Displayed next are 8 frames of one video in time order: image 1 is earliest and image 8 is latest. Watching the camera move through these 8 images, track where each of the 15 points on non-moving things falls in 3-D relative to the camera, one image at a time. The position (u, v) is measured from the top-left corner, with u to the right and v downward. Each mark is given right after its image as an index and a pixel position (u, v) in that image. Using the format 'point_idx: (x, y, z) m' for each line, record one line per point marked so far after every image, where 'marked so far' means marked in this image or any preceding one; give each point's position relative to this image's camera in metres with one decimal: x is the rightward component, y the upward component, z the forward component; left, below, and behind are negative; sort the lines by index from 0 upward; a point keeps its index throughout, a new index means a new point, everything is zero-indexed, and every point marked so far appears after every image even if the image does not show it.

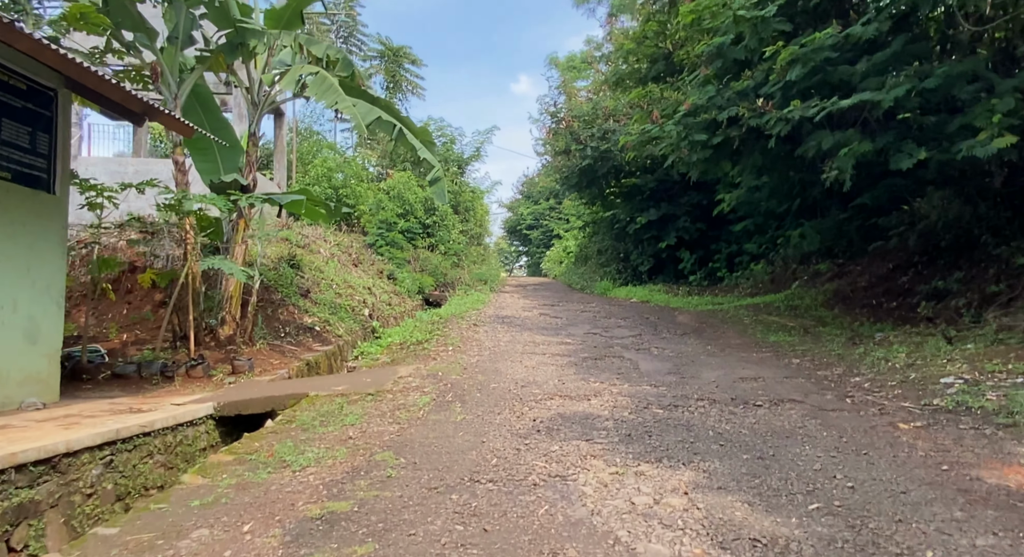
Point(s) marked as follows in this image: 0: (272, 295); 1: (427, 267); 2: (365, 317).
0: (-2.9, -0.2, +7.7) m
1: (-1.9, +0.2, +14.5) m
2: (-2.0, -0.5, +8.8) m
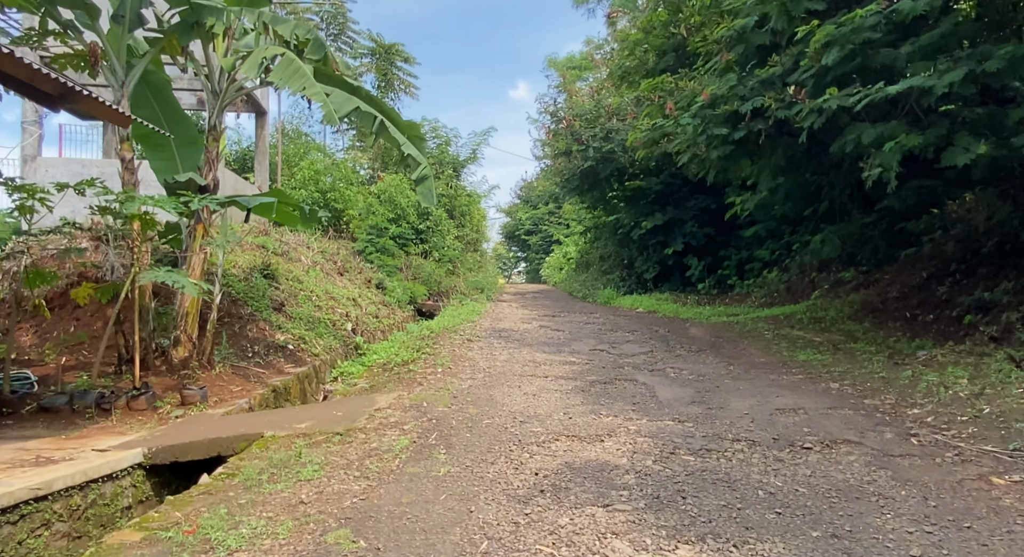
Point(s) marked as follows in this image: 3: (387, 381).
0: (-2.9, -0.3, +6.9) m
1: (-1.9, +0.1, +13.7) m
2: (-2.0, -0.7, +8.0) m
3: (-1.1, -0.9, +5.8) m
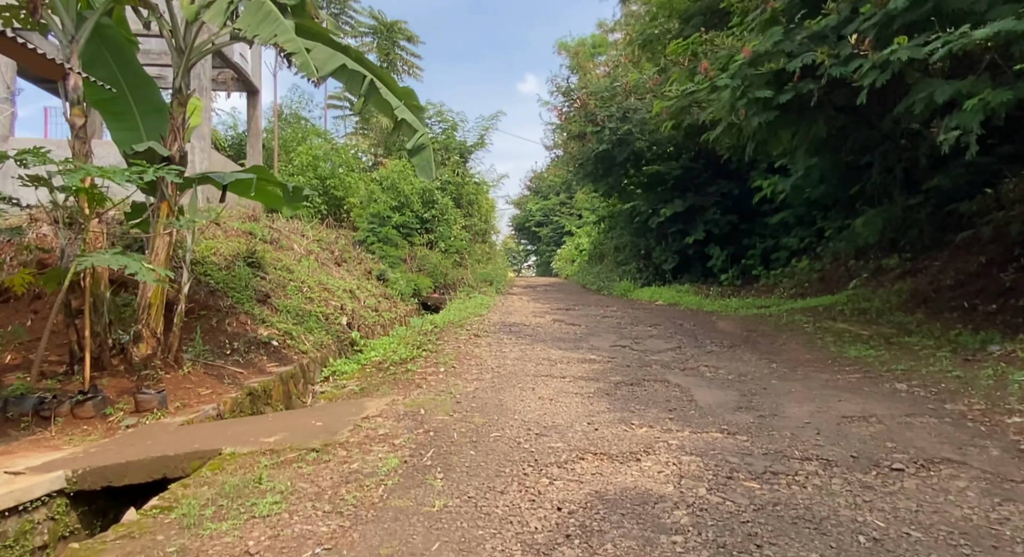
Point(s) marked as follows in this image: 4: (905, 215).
0: (-2.8, -0.2, +6.2) m
1: (-1.7, +0.2, +13.0) m
2: (-1.9, -0.6, +7.3) m
3: (-1.0, -0.8, +5.1) m
4: (+5.5, +0.9, +9.0) m
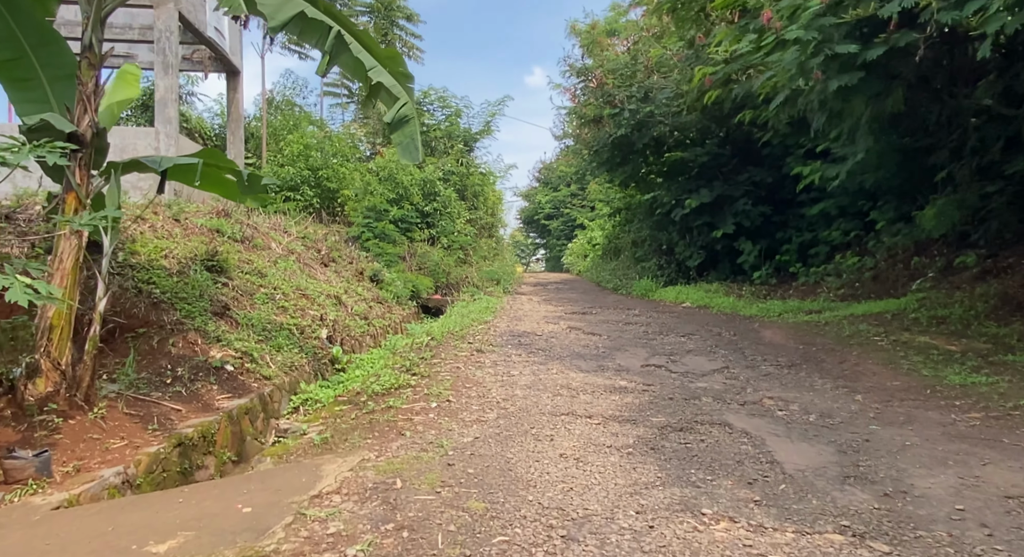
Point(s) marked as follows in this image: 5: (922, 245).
0: (-2.7, -0.3, +5.0) m
1: (-1.6, +0.2, +11.8) m
2: (-1.8, -0.6, +6.1) m
3: (-1.0, -0.9, +3.9) m
4: (+5.6, +0.9, +7.8) m
5: (+5.7, +0.5, +8.9) m
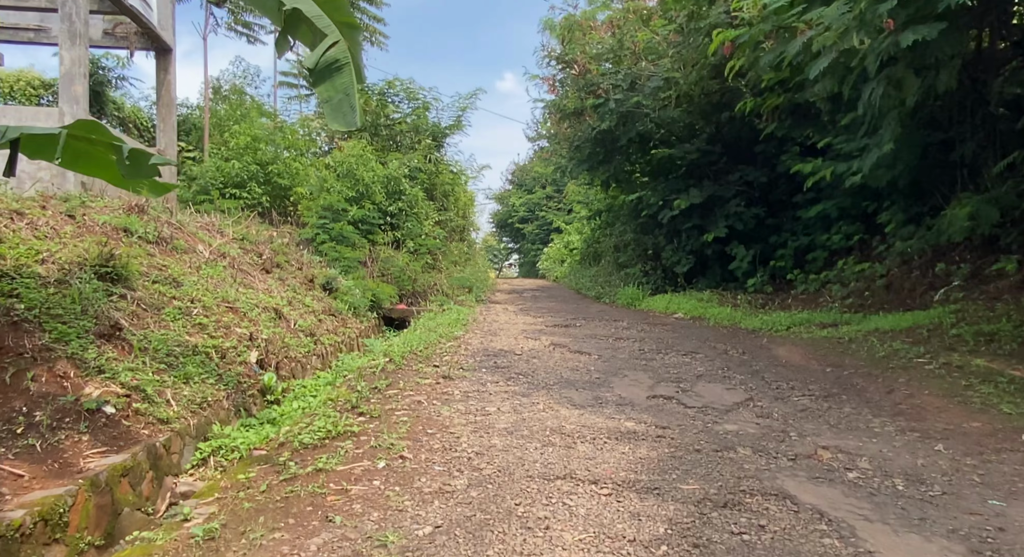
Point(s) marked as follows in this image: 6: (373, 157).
0: (-2.9, -0.4, +3.8) m
1: (-2.0, +0.1, +10.6) m
2: (-2.0, -0.7, +4.9) m
3: (-1.1, -1.0, +2.7) m
4: (+5.4, +0.8, +6.9) m
5: (+5.3, +0.4, +8.0) m
6: (-2.6, +2.3, +11.9) m
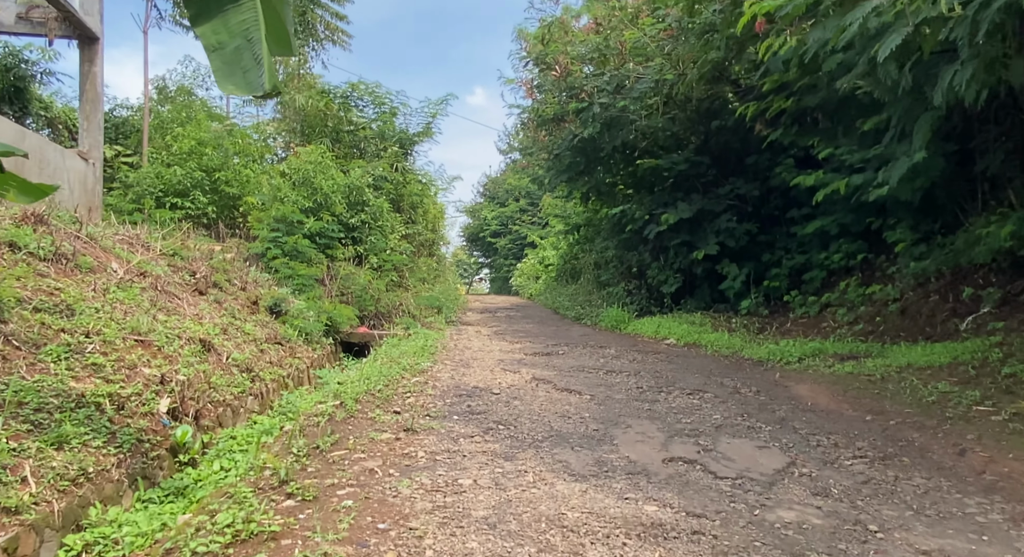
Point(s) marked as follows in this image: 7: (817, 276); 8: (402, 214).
0: (-3.0, -0.5, +2.7) m
1: (-2.4, -0.2, +9.6) m
2: (-2.2, -0.9, +3.9) m
3: (-1.1, -1.1, +1.7) m
4: (+5.1, +0.5, +6.2) m
5: (+5.1, +0.1, +7.3) m
6: (-3.0, +1.9, +10.9) m
7: (+4.5, 0.0, +9.5) m
8: (-2.1, +1.2, +12.3) m
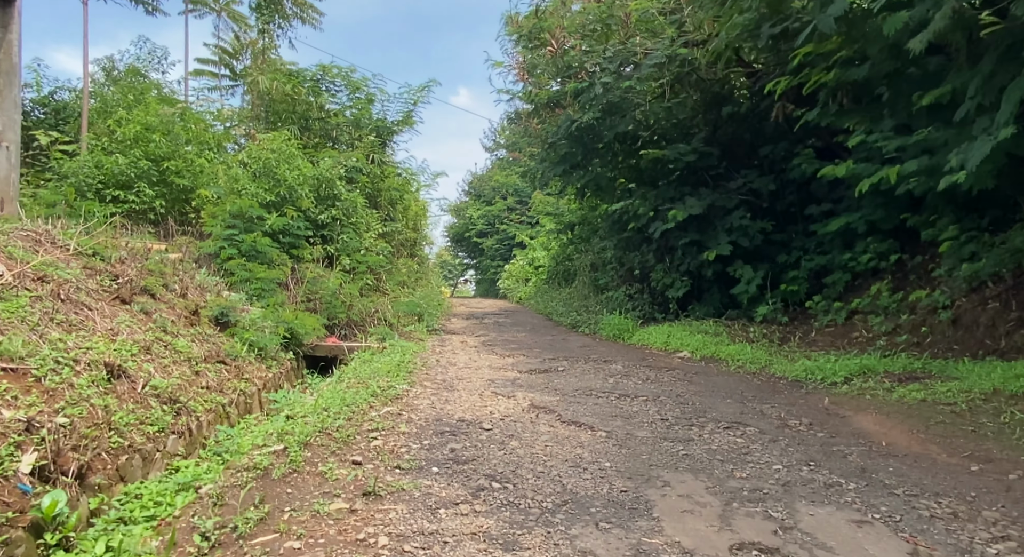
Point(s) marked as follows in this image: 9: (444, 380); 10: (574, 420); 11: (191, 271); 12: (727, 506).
0: (-2.9, -0.6, +1.5) m
1: (-2.5, -0.2, +8.4) m
2: (-2.2, -0.9, +2.7) m
3: (-1.1, -1.1, +0.6) m
4: (+5.1, +0.5, +5.3) m
5: (+5.0, 0.0, +6.3) m
6: (-3.2, +1.9, +9.7) m
7: (+4.4, 0.0, +8.5) m
8: (-2.3, +1.2, +11.2) m
9: (-0.6, -0.9, +5.8) m
10: (+0.4, -1.0, +4.5) m
11: (-3.5, +0.1, +7.1) m
12: (+1.0, -1.0, +2.9) m
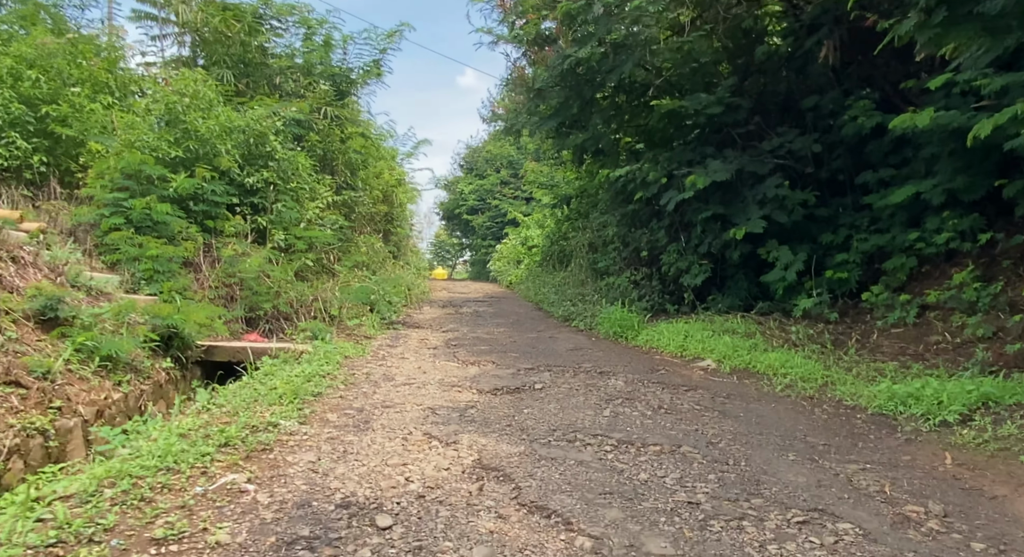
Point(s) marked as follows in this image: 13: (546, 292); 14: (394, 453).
0: (-3.3, -0.5, -0.3) m
1: (-2.8, 0.0, +6.6) m
2: (-2.5, -0.9, +0.9) m
3: (-1.4, -1.1, -1.2) m
4: (+4.8, +0.5, +3.3) m
5: (+4.7, +0.1, +4.4) m
6: (-3.5, +2.1, +7.8) m
7: (+4.1, +0.1, +6.6) m
8: (-2.6, +1.5, +9.3) m
9: (-0.9, -0.8, +4.0) m
10: (+0.1, -0.9, +2.7) m
11: (-3.8, +0.3, +5.3) m
12: (+0.6, -1.0, +1.0) m
13: (+0.6, -0.2, +10.9) m
14: (-0.6, -0.9, +3.2) m
